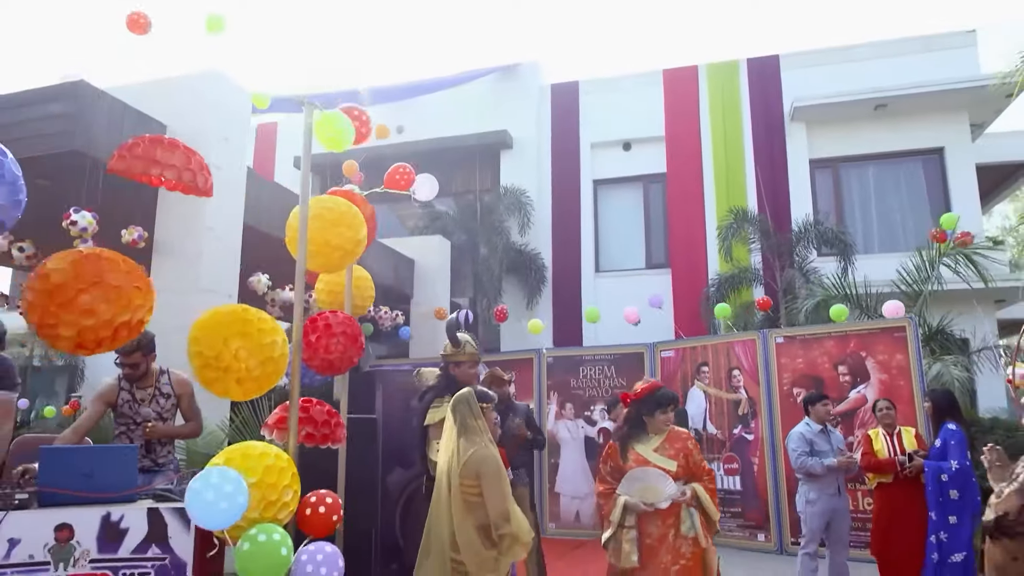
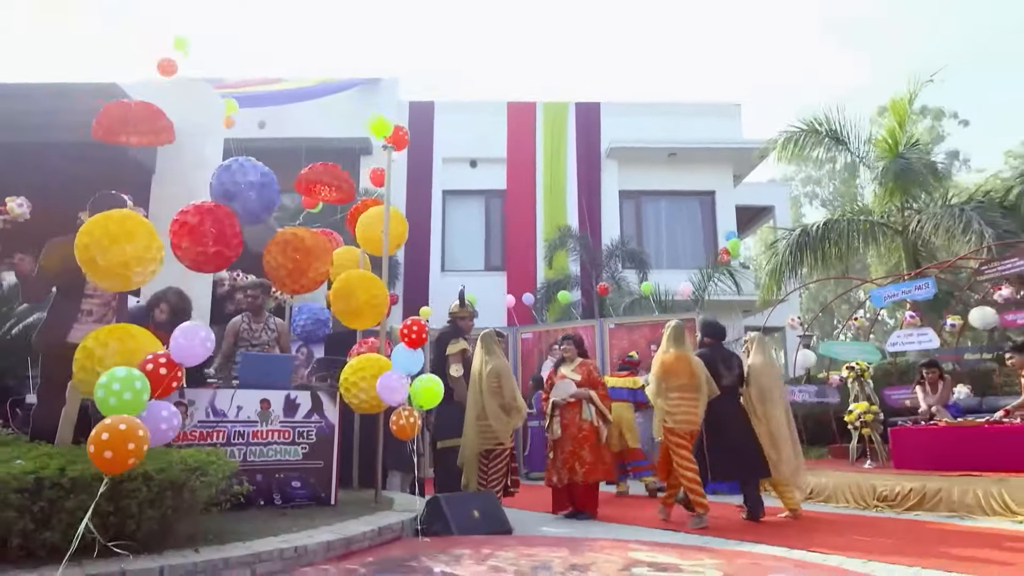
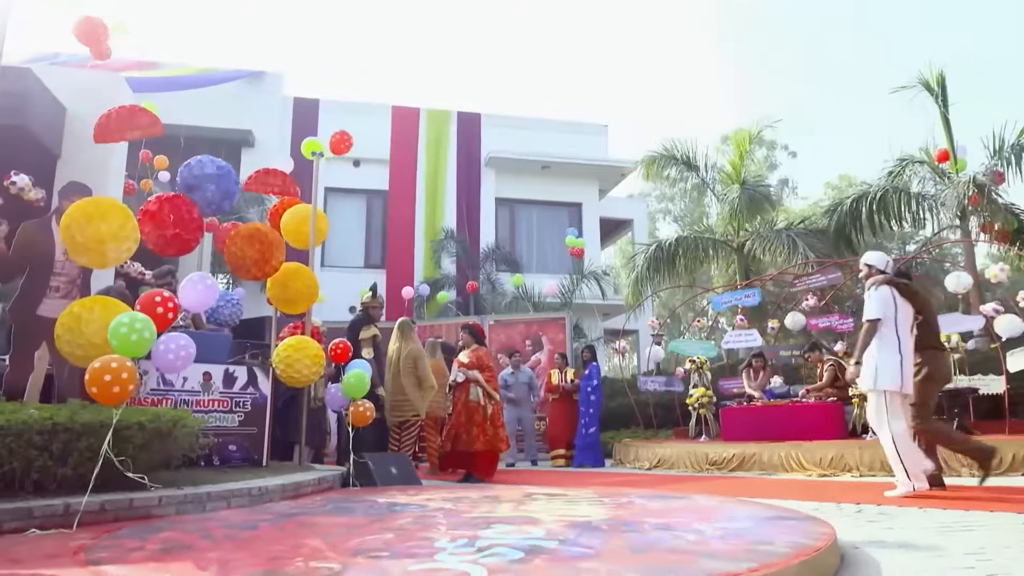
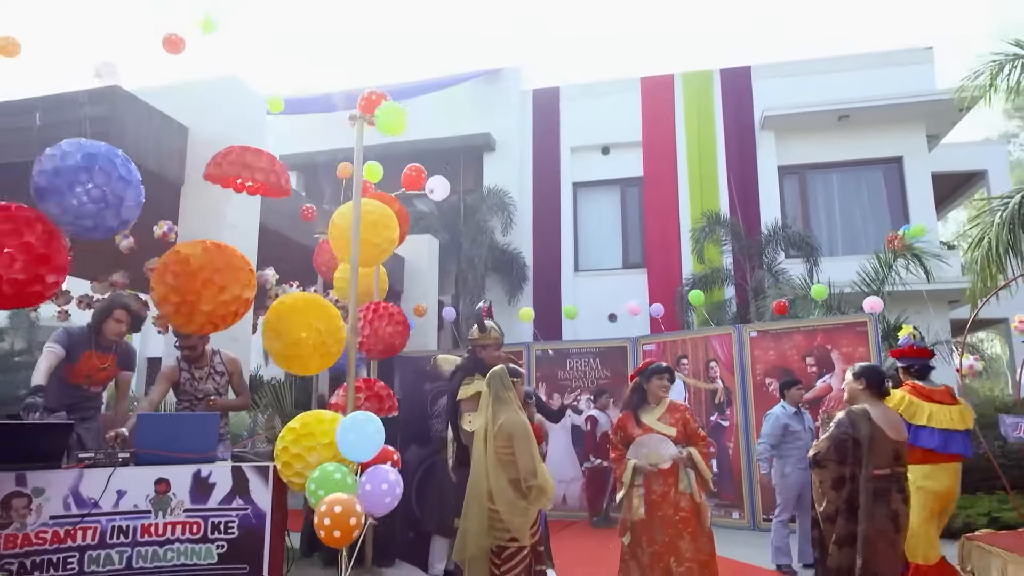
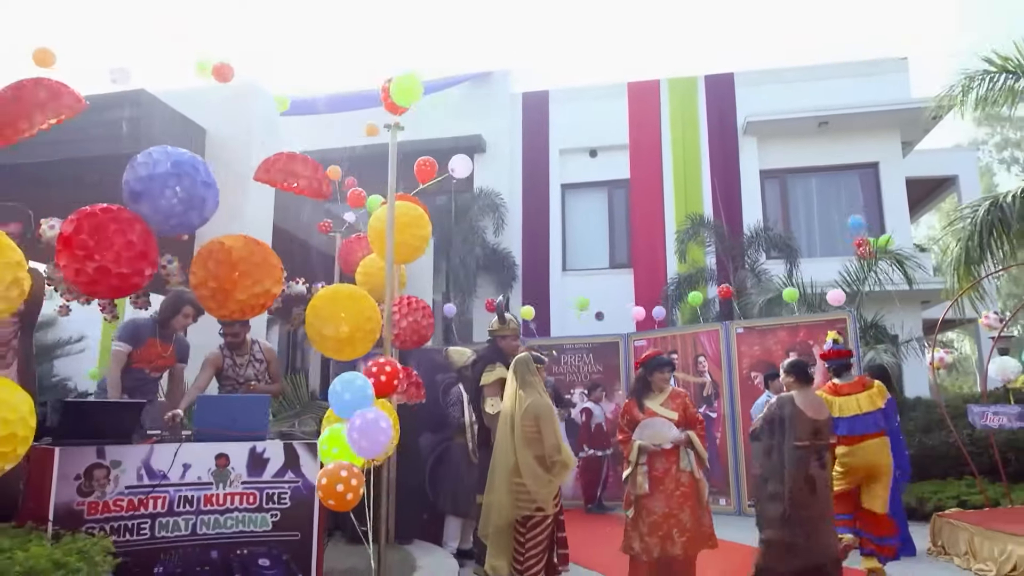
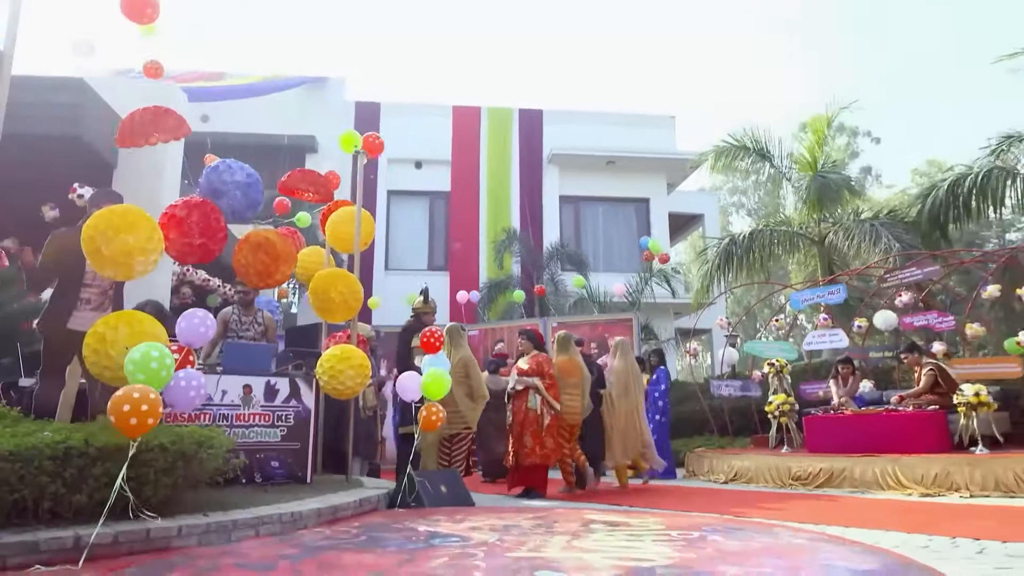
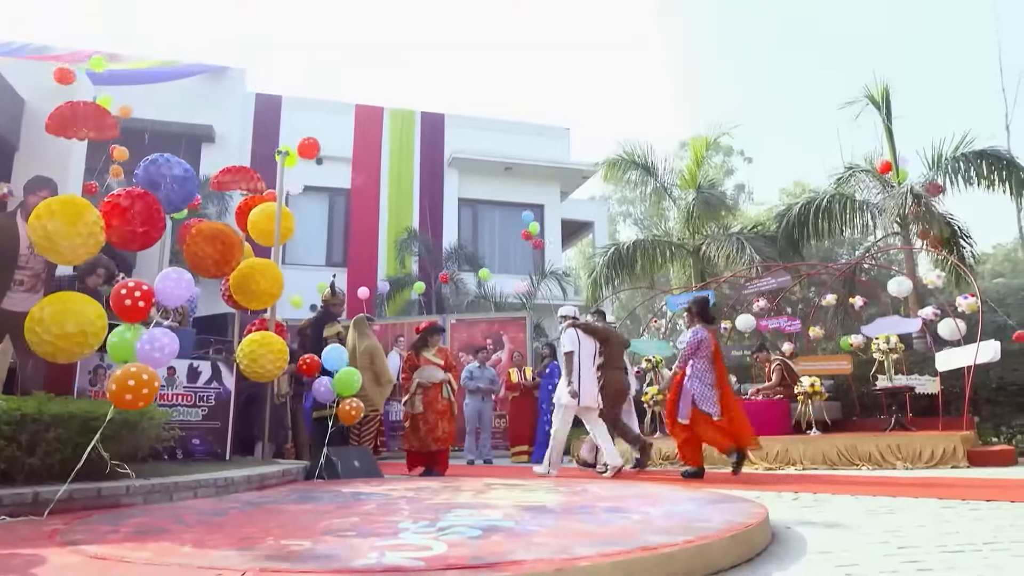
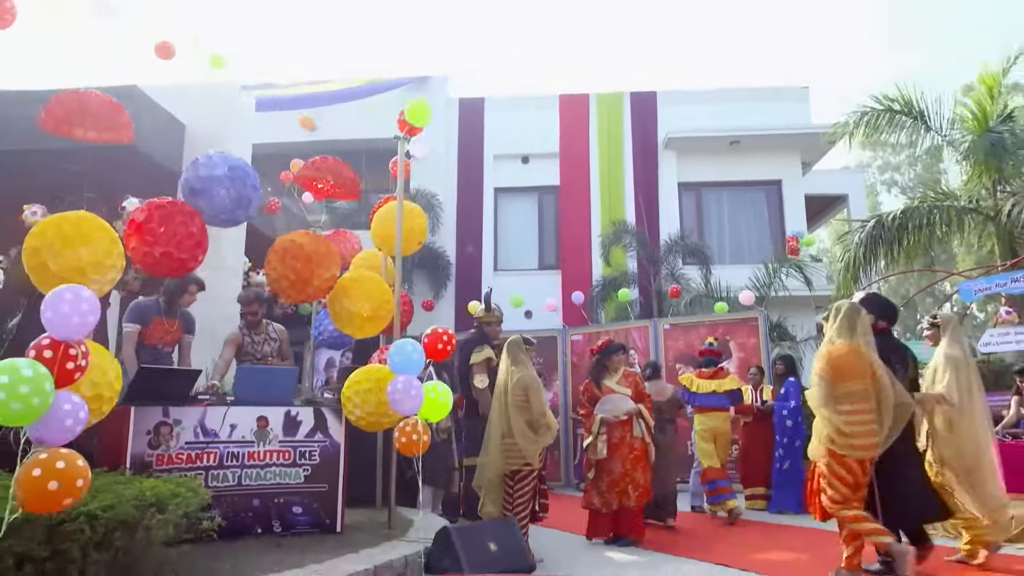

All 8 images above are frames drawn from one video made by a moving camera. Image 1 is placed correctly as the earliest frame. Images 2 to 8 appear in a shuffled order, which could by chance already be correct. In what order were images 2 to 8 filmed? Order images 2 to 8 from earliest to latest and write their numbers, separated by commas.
4, 5, 8, 2, 6, 3, 7
